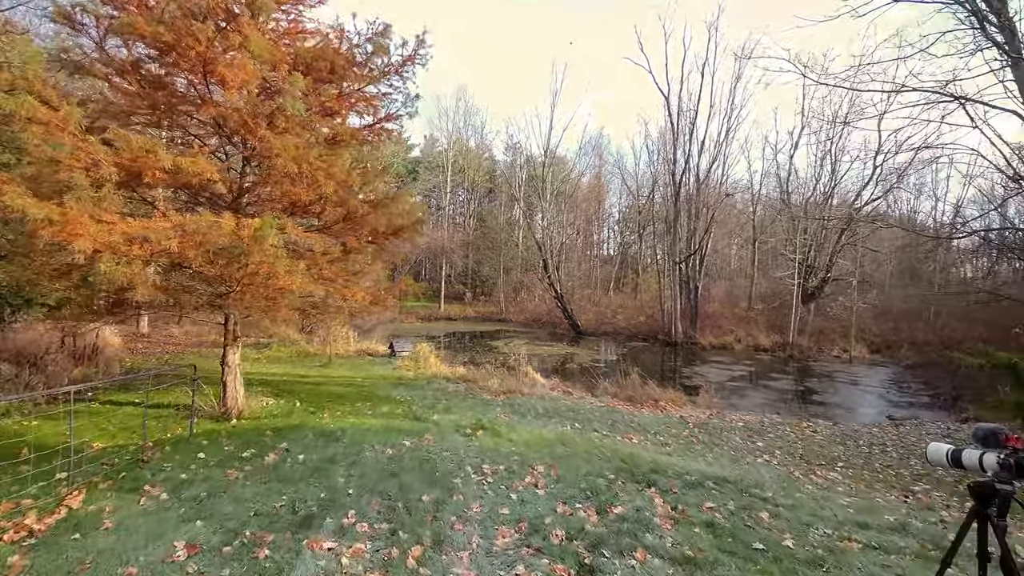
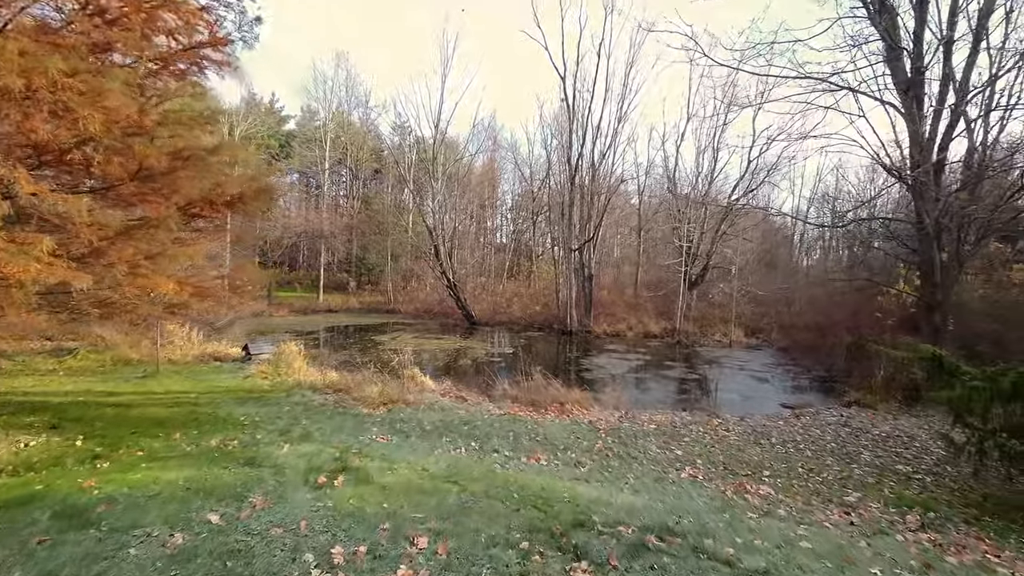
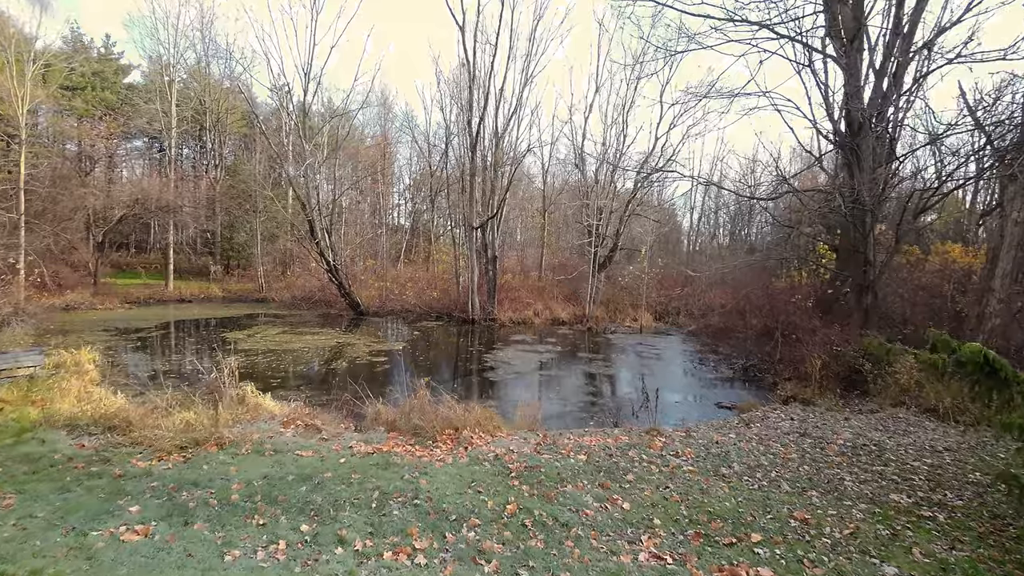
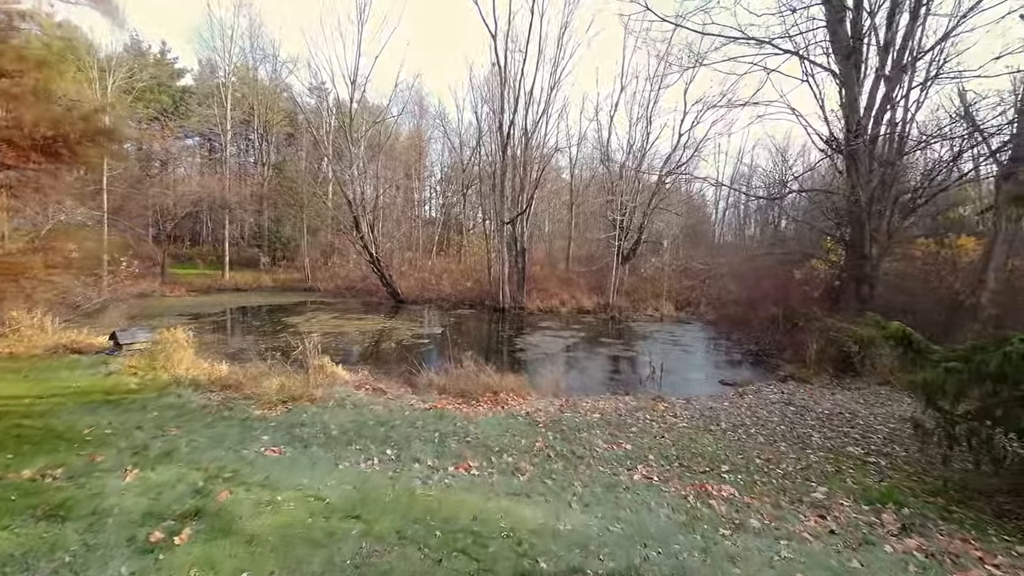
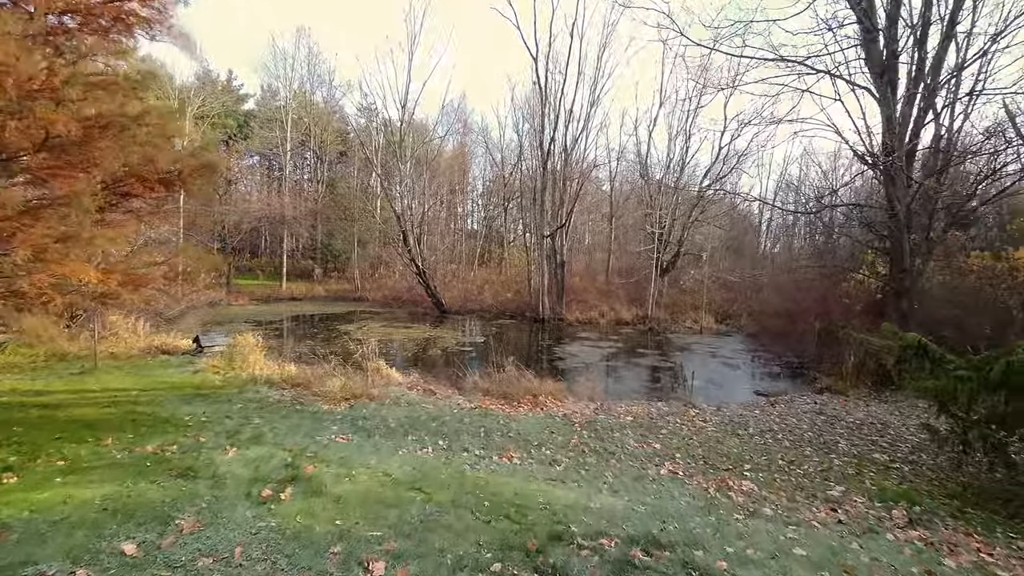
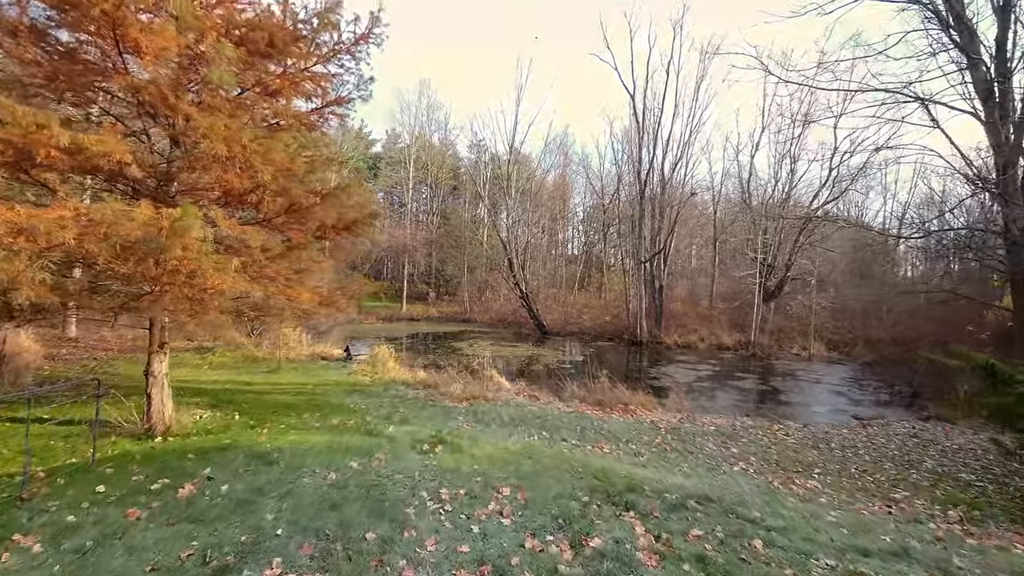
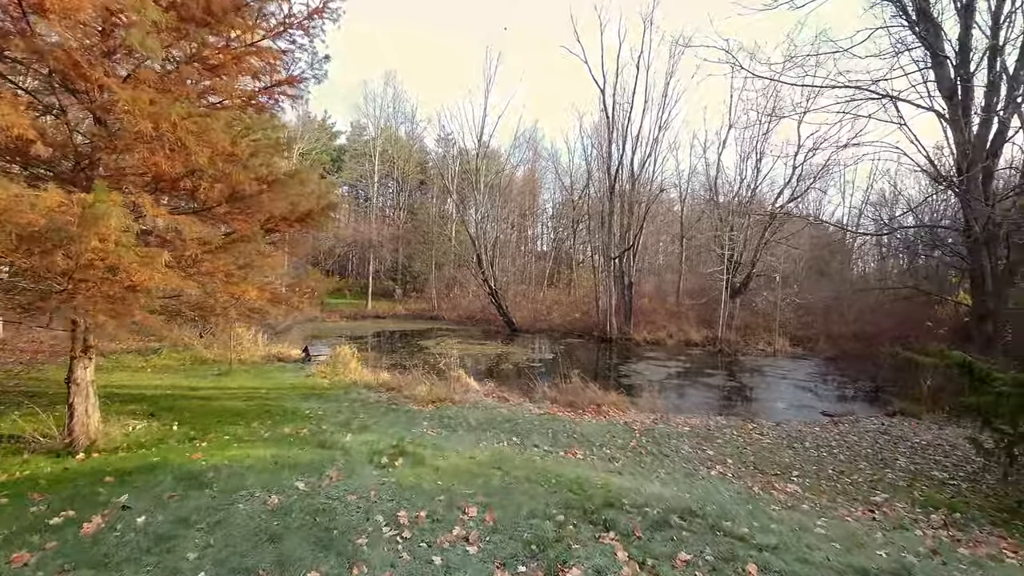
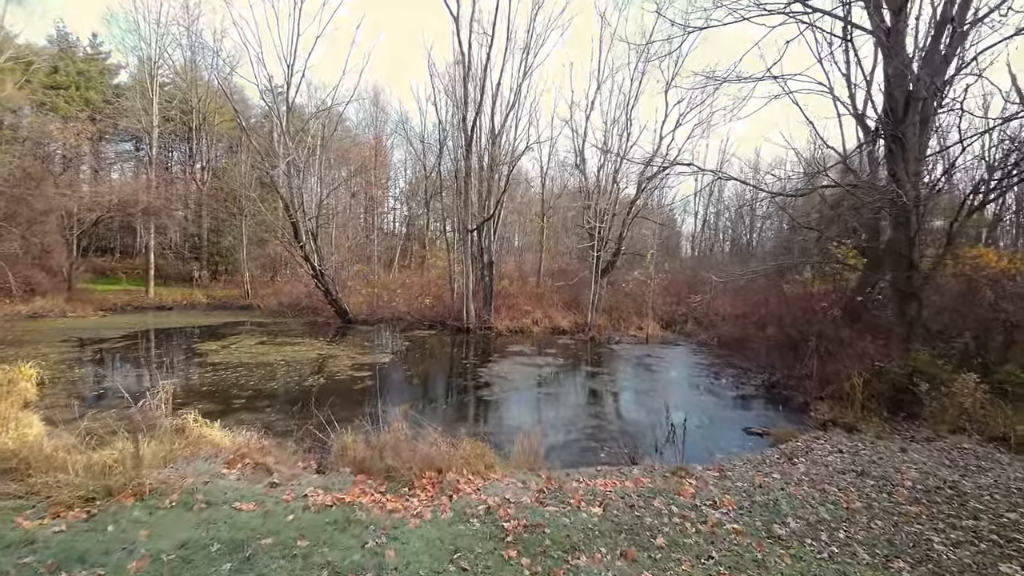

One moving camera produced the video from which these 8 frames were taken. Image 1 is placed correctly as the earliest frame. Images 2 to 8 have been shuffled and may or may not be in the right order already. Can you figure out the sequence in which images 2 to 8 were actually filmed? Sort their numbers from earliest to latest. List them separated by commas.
6, 7, 2, 5, 4, 3, 8
